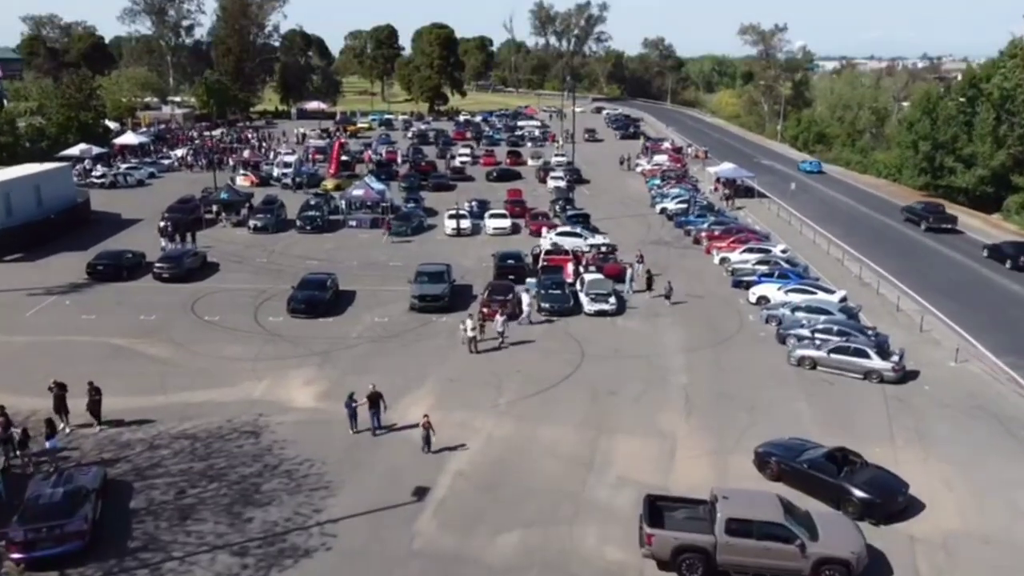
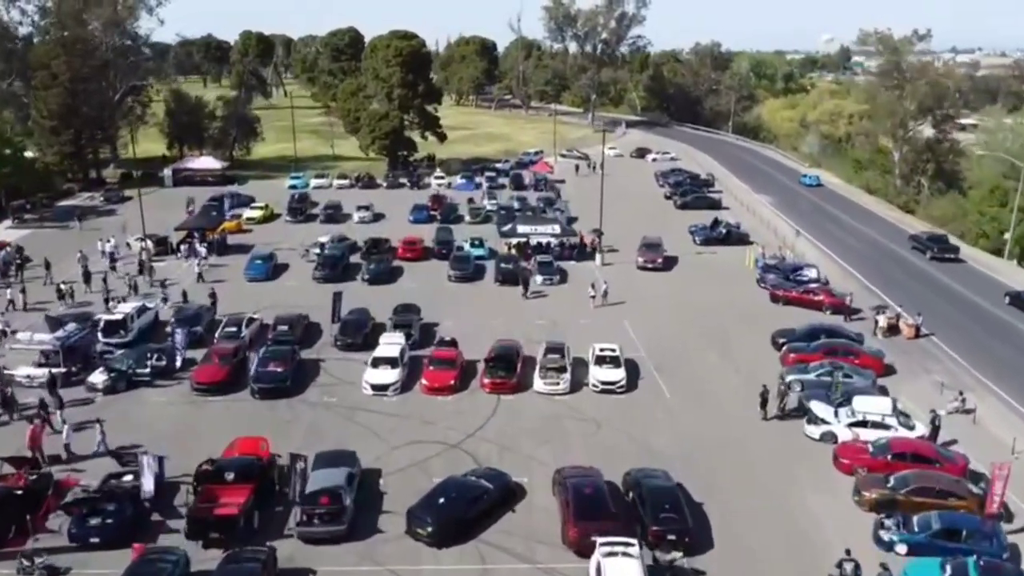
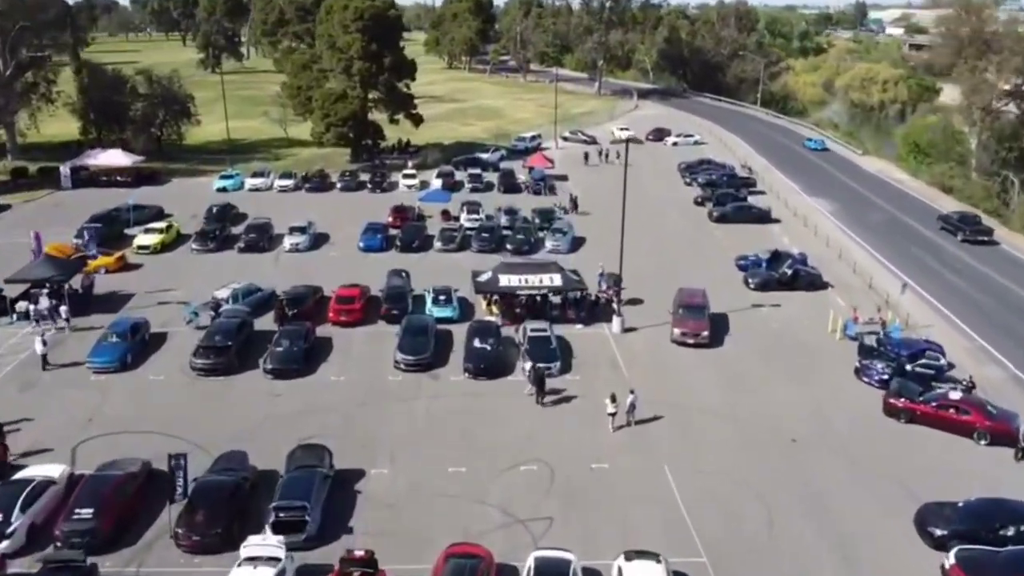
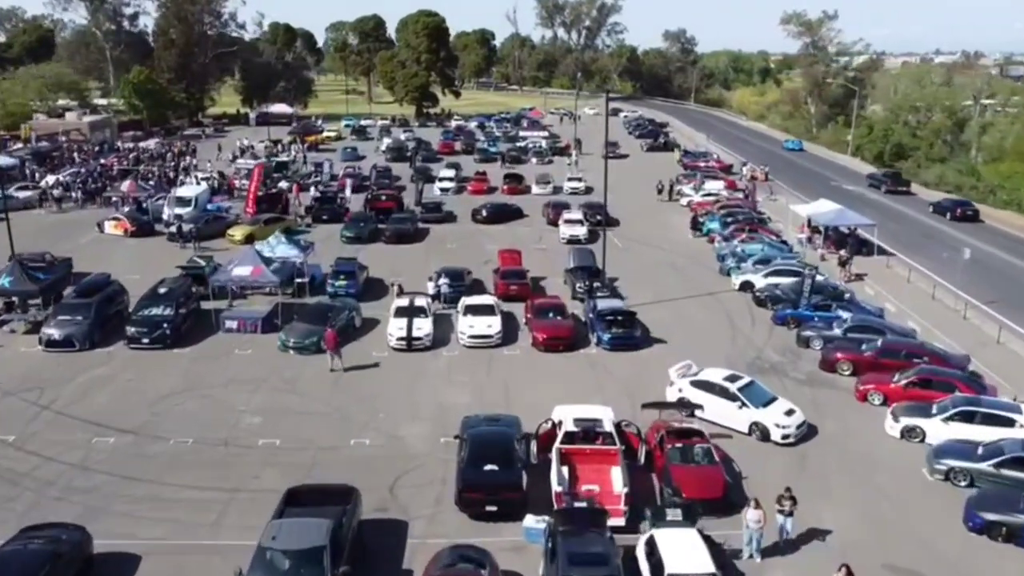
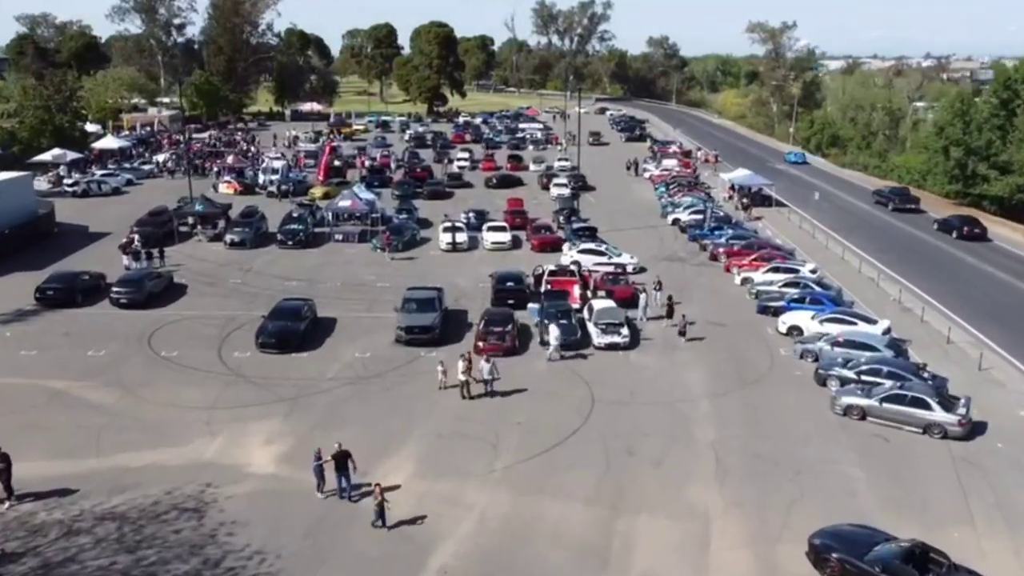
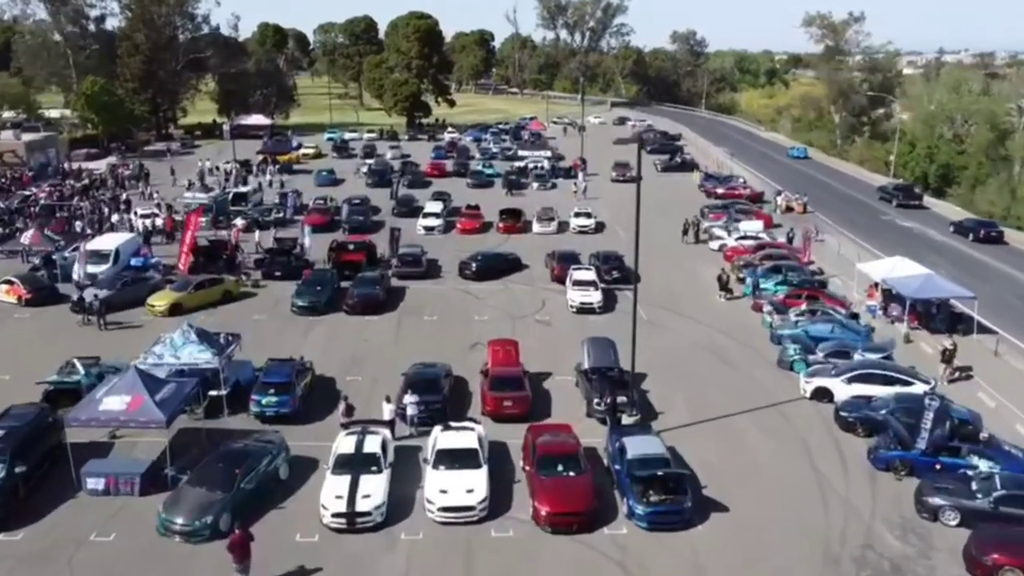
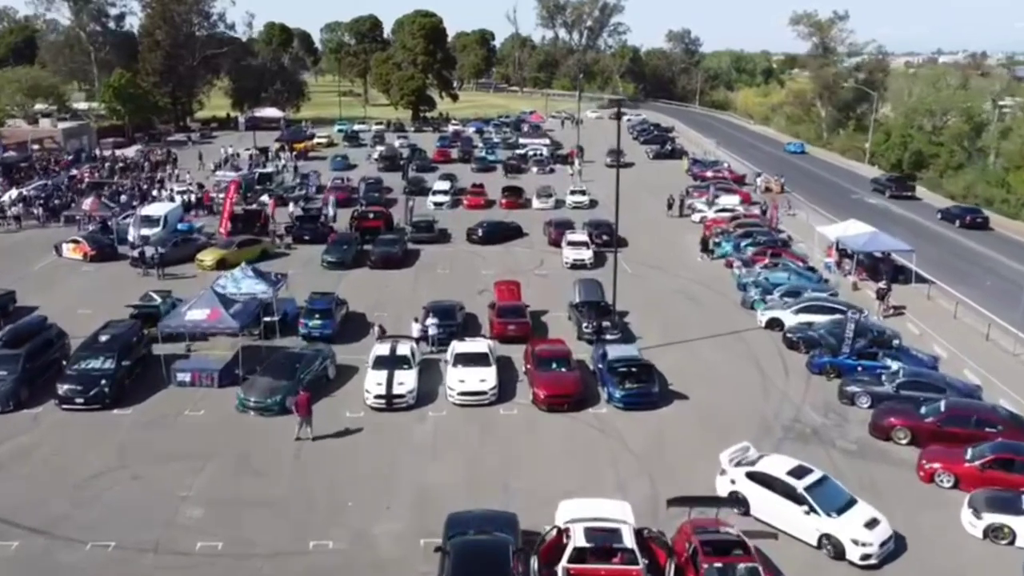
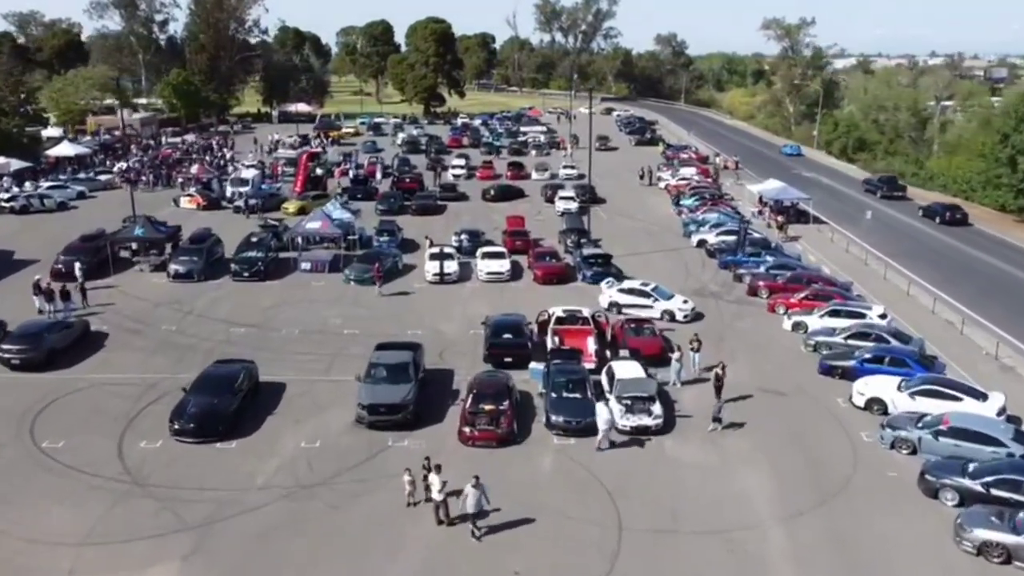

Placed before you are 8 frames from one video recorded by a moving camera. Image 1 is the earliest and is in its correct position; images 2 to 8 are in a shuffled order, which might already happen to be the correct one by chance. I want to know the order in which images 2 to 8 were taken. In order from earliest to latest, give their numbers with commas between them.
5, 8, 4, 7, 6, 2, 3
